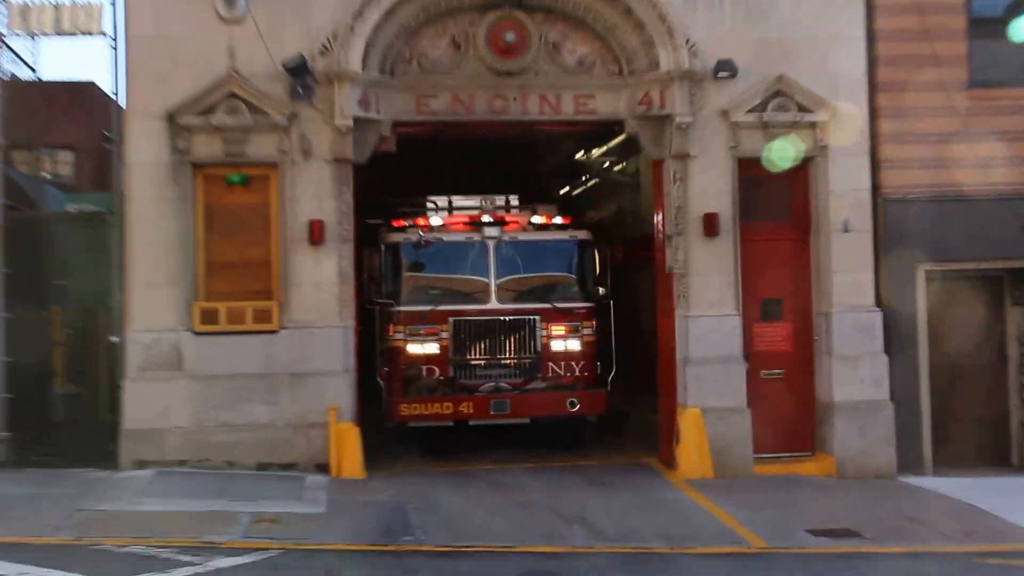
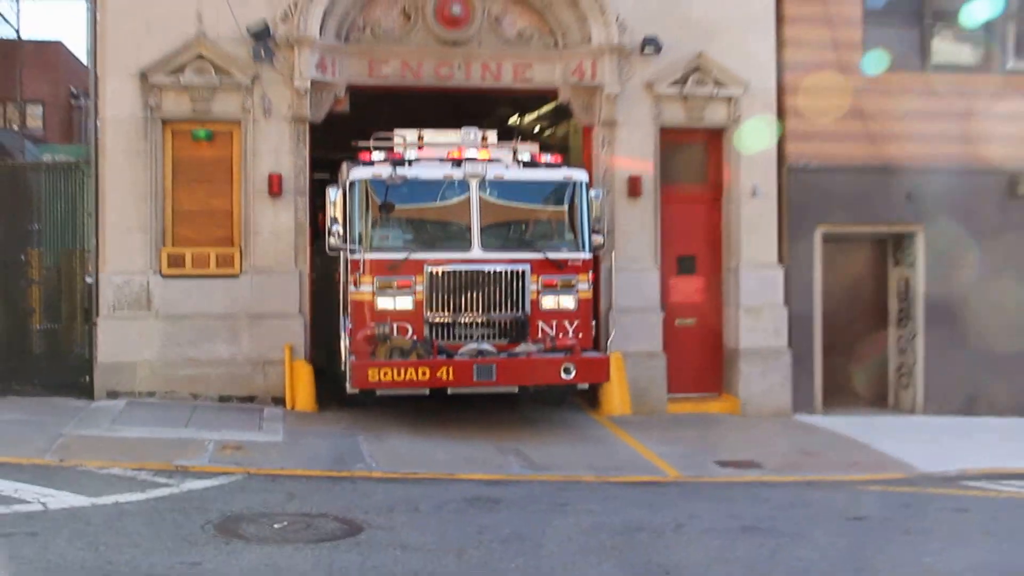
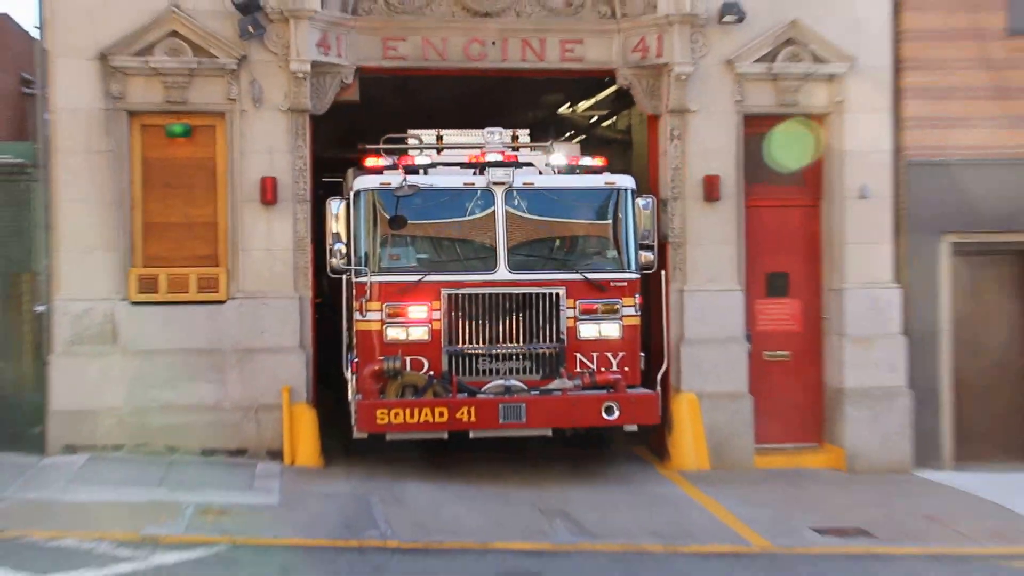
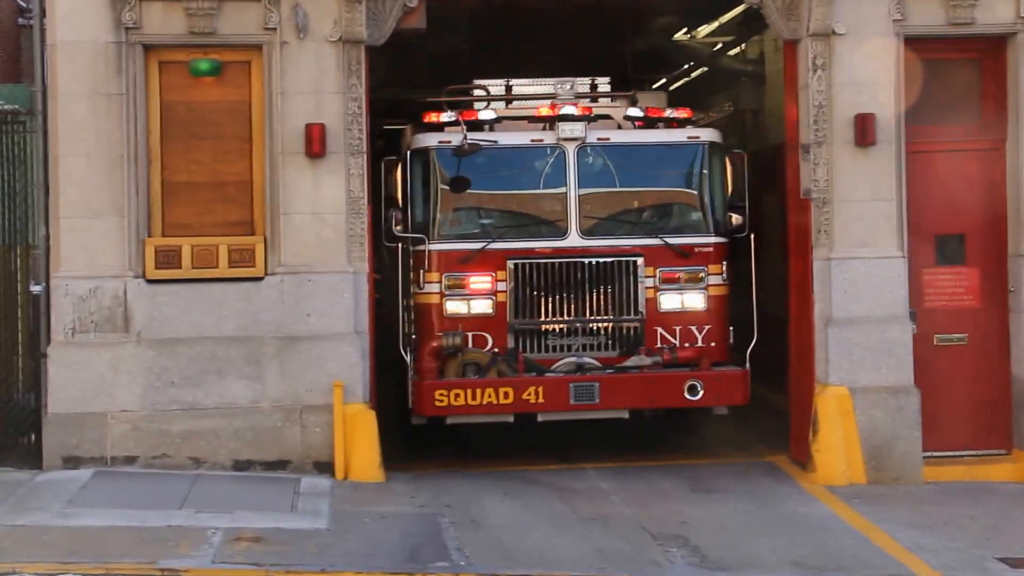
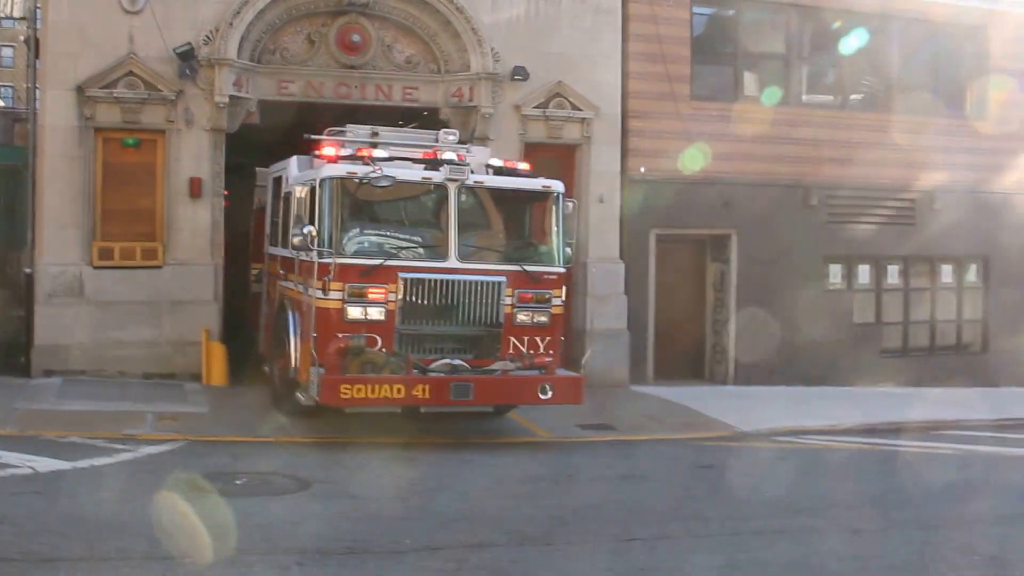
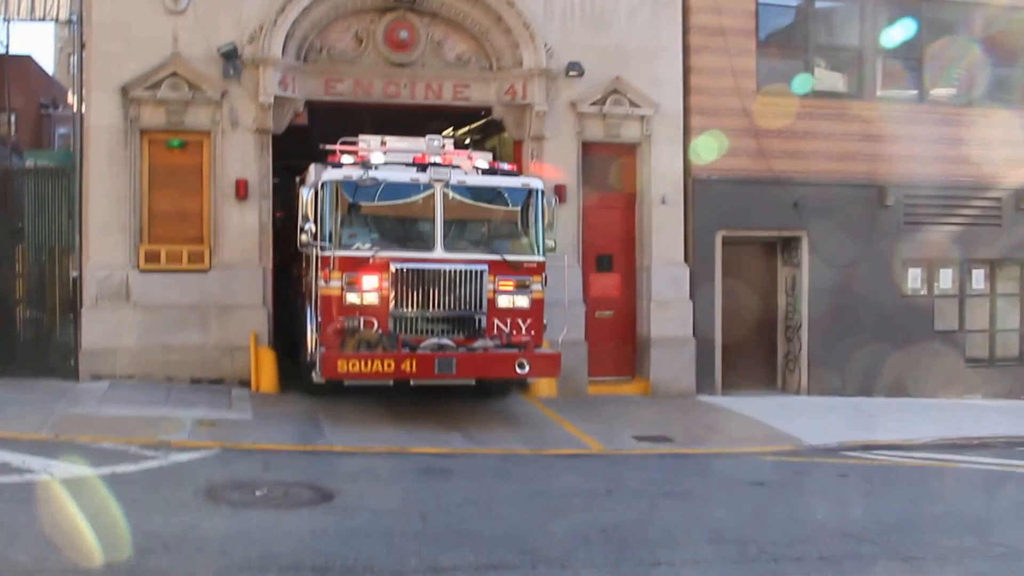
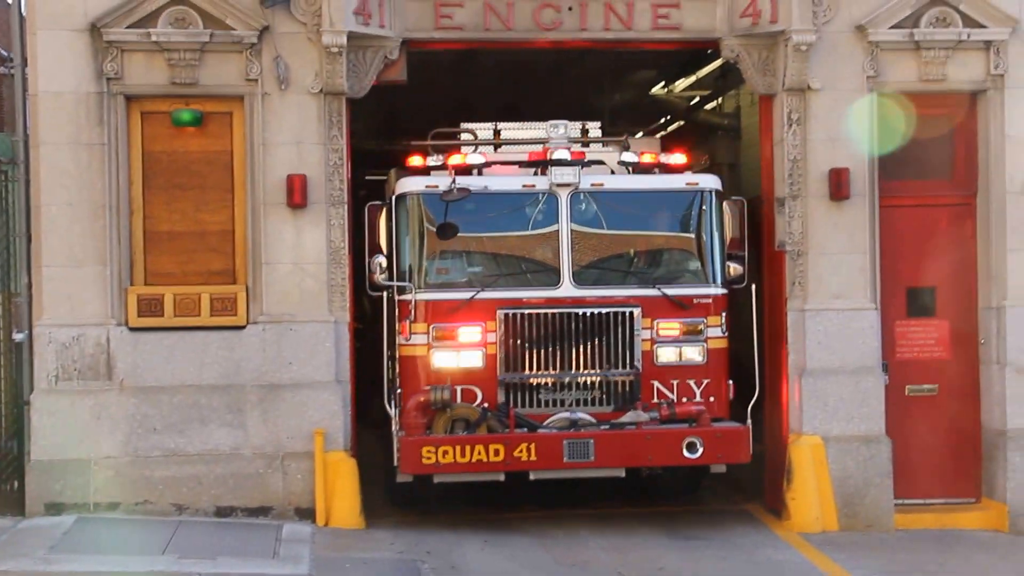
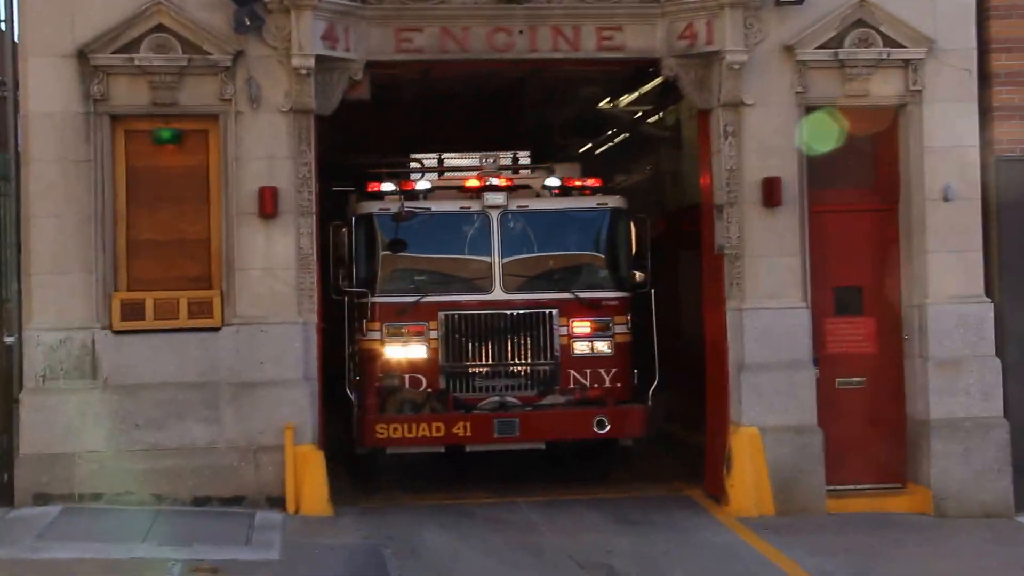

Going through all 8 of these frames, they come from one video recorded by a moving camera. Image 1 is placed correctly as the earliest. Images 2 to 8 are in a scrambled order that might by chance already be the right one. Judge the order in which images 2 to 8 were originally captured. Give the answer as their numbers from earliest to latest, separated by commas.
8, 4, 7, 3, 2, 6, 5
